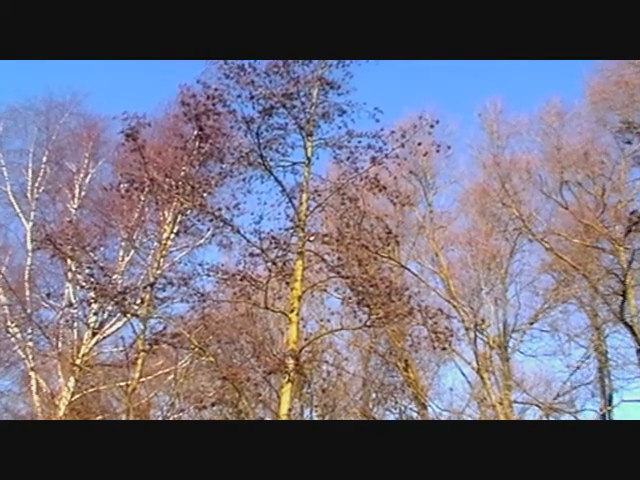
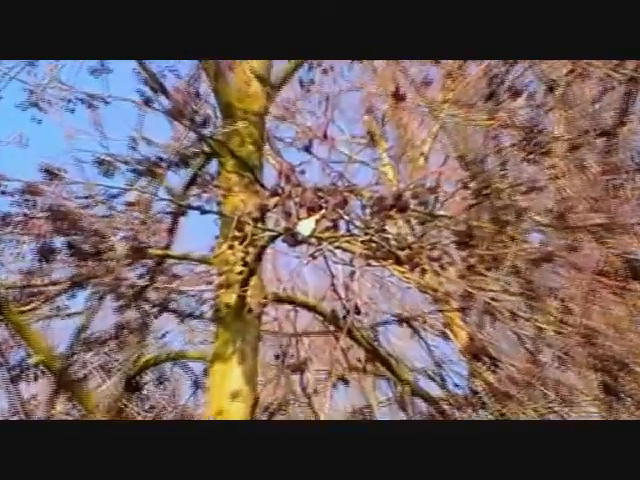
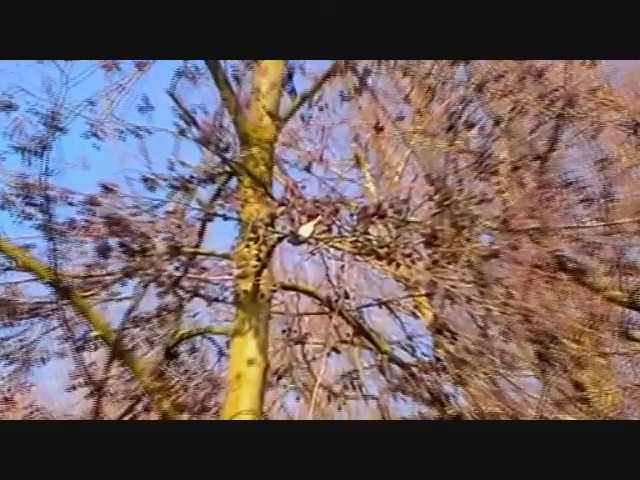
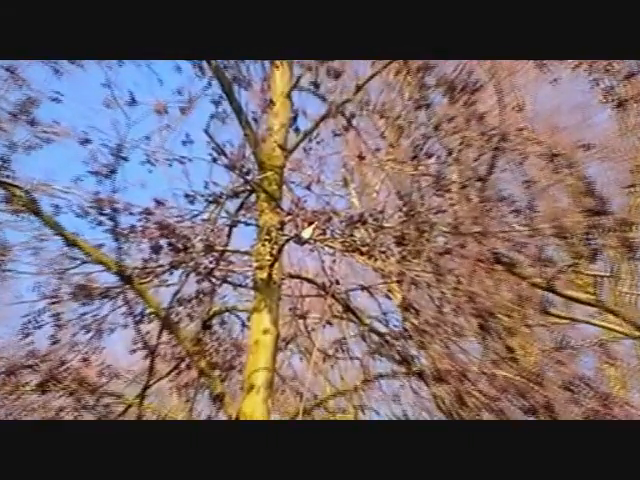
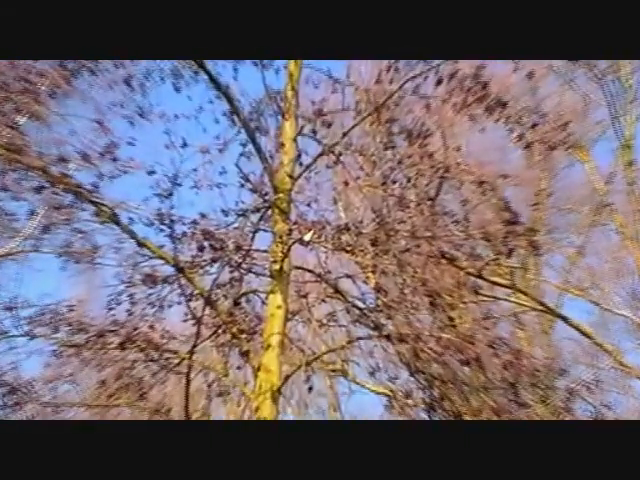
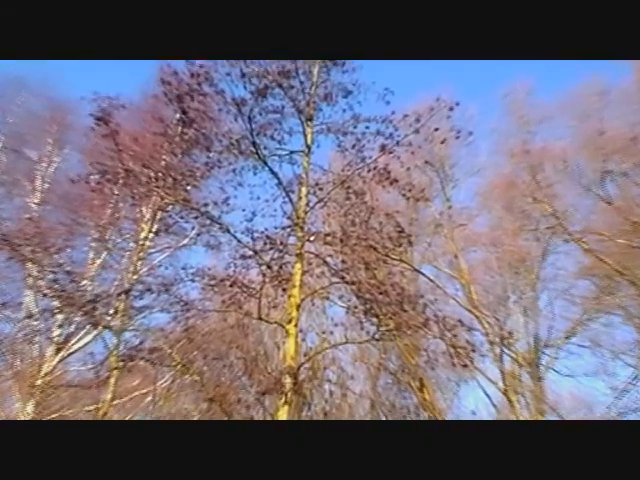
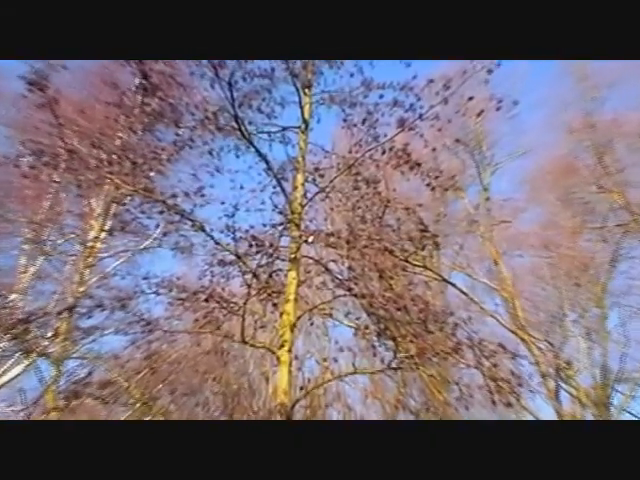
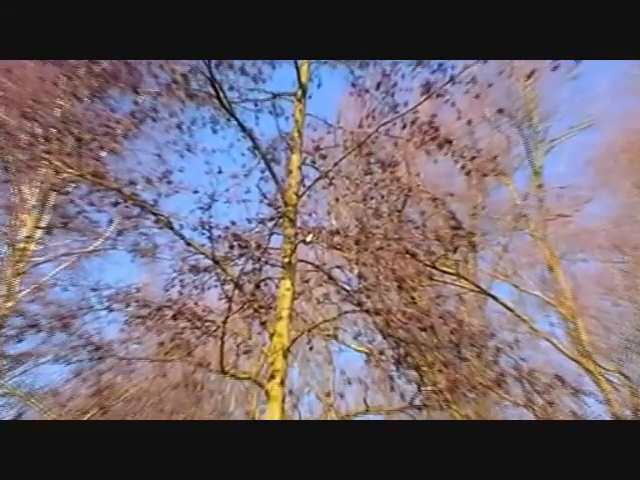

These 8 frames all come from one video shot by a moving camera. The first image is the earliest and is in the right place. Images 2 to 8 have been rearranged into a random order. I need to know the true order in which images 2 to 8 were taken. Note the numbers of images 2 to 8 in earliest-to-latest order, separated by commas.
6, 7, 8, 5, 4, 3, 2
